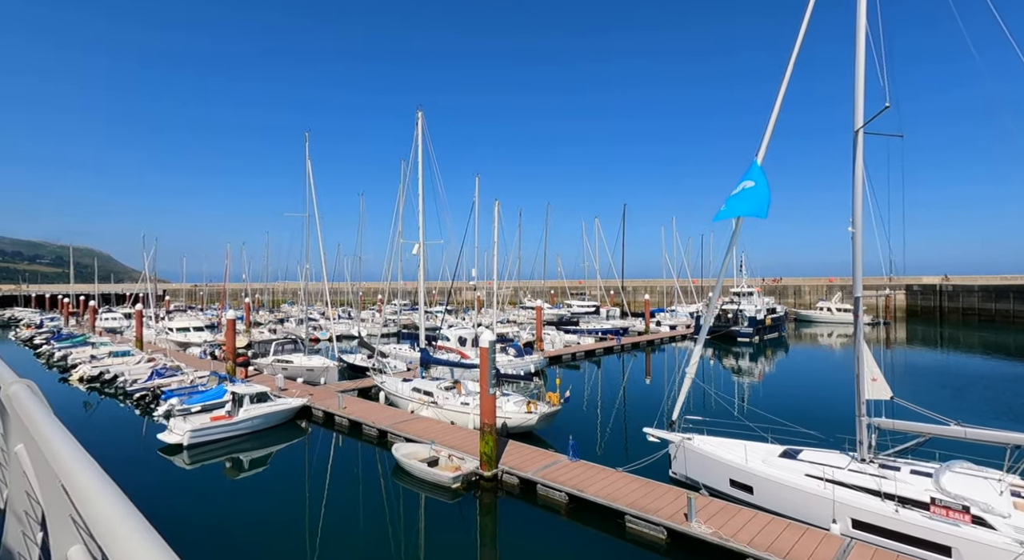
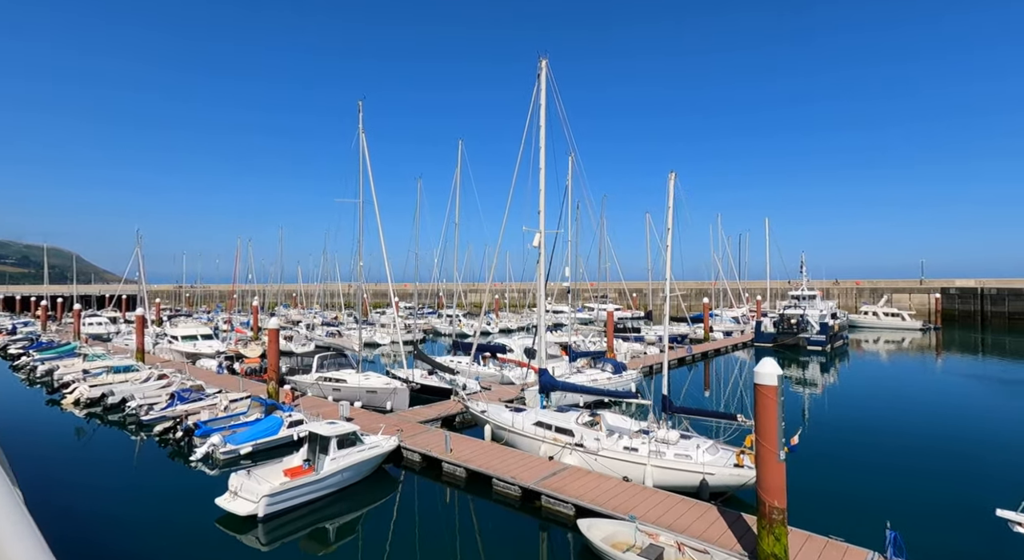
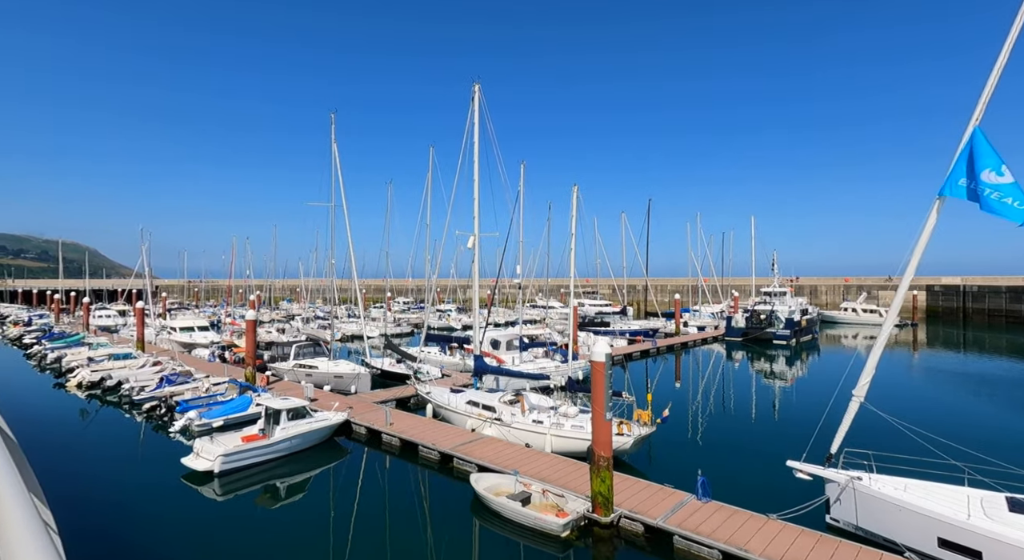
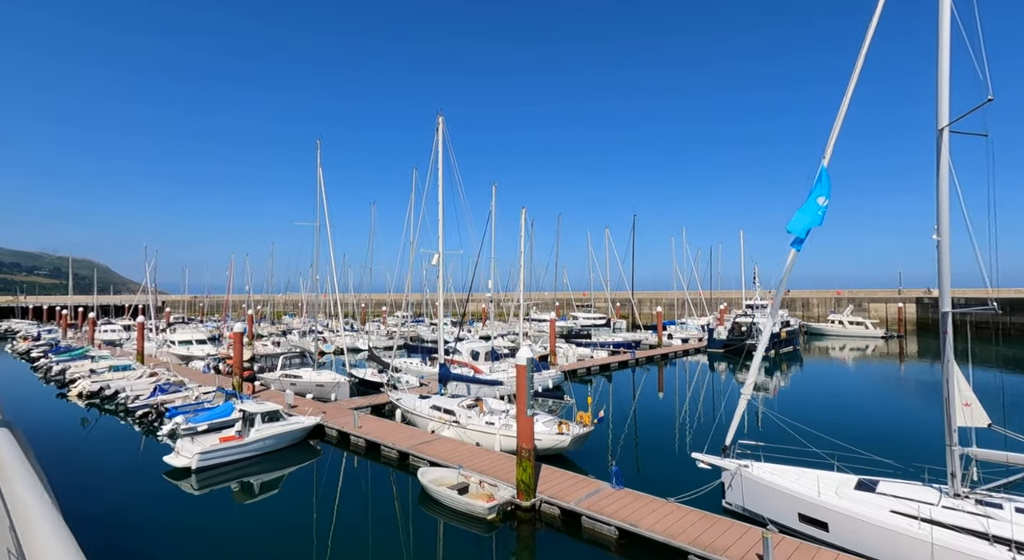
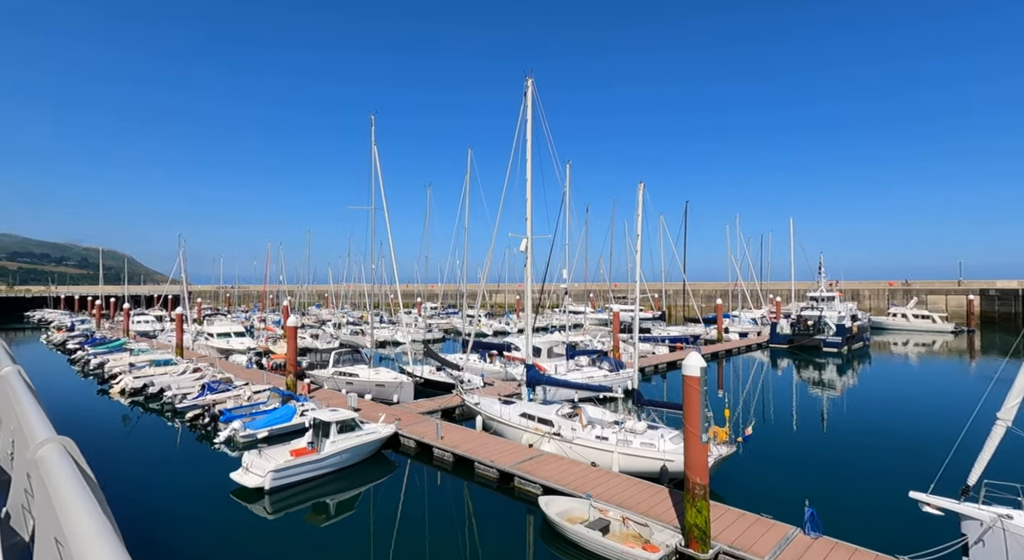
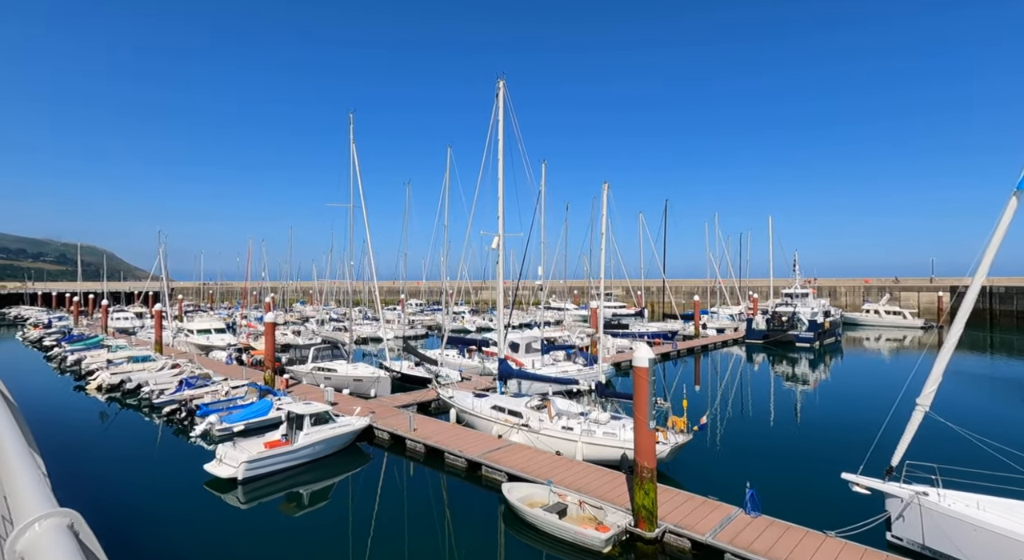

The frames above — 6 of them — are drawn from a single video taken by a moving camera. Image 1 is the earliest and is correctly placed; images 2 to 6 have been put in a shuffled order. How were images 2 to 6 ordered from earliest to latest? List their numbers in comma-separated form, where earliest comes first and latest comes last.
4, 3, 6, 5, 2
